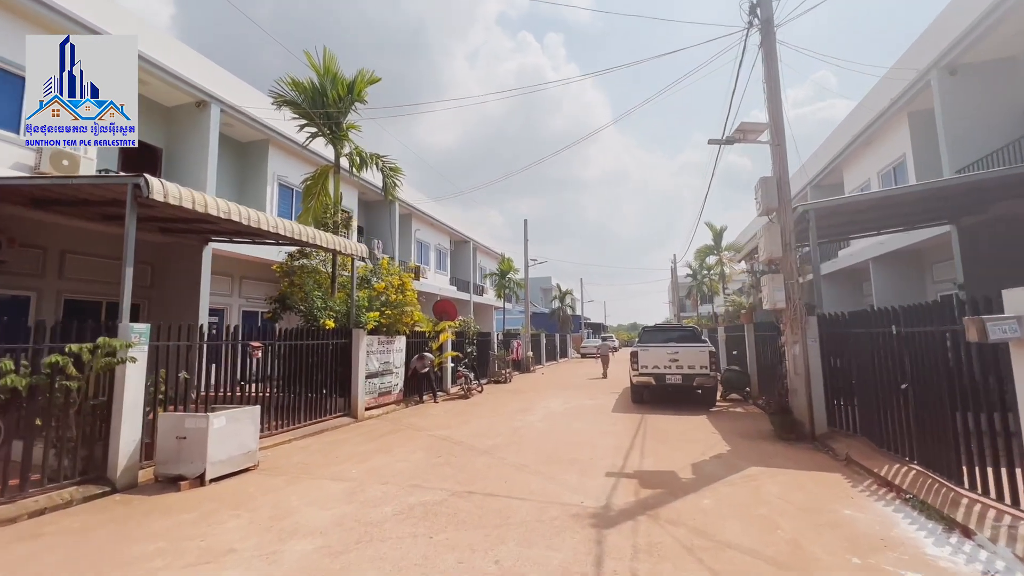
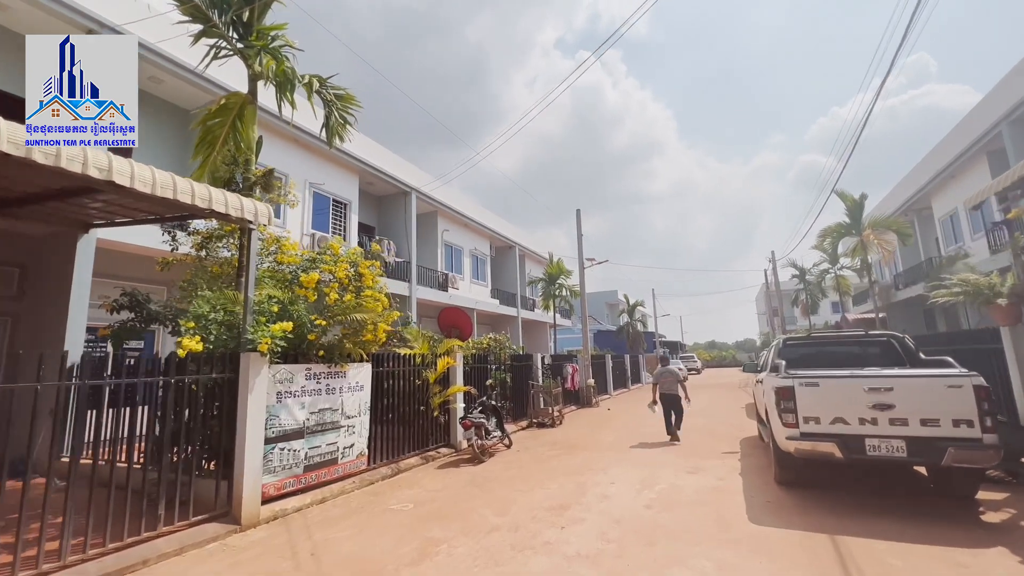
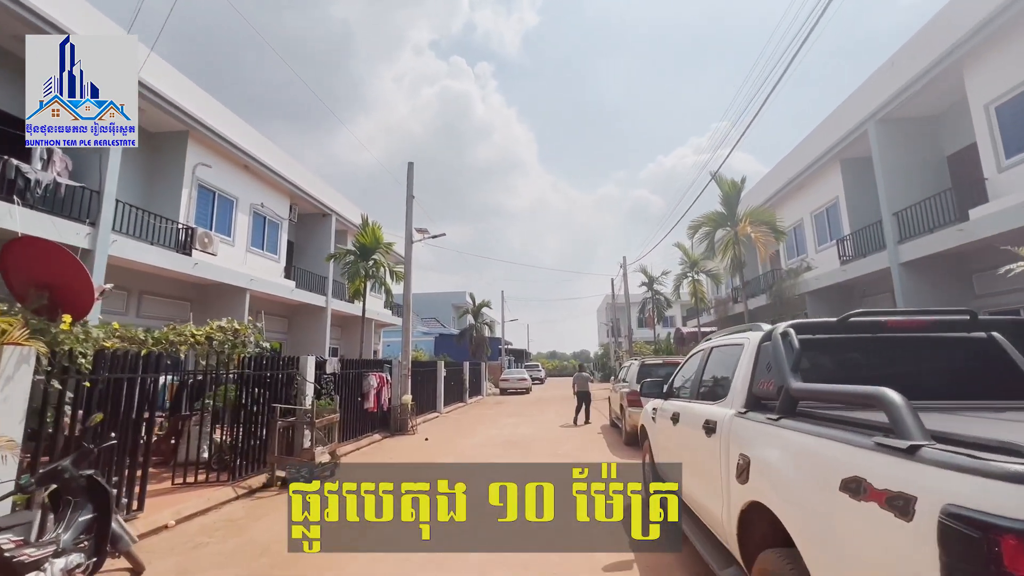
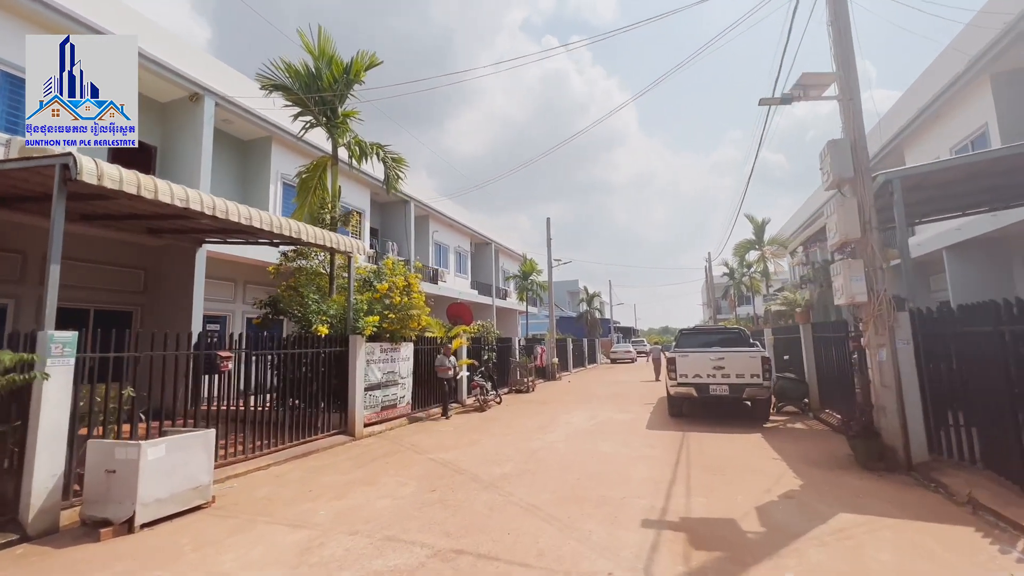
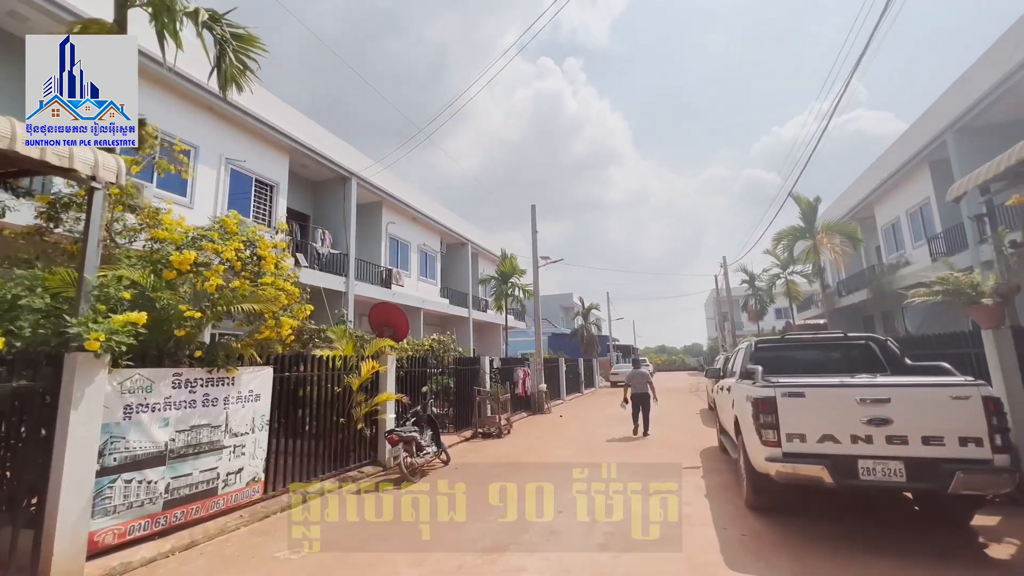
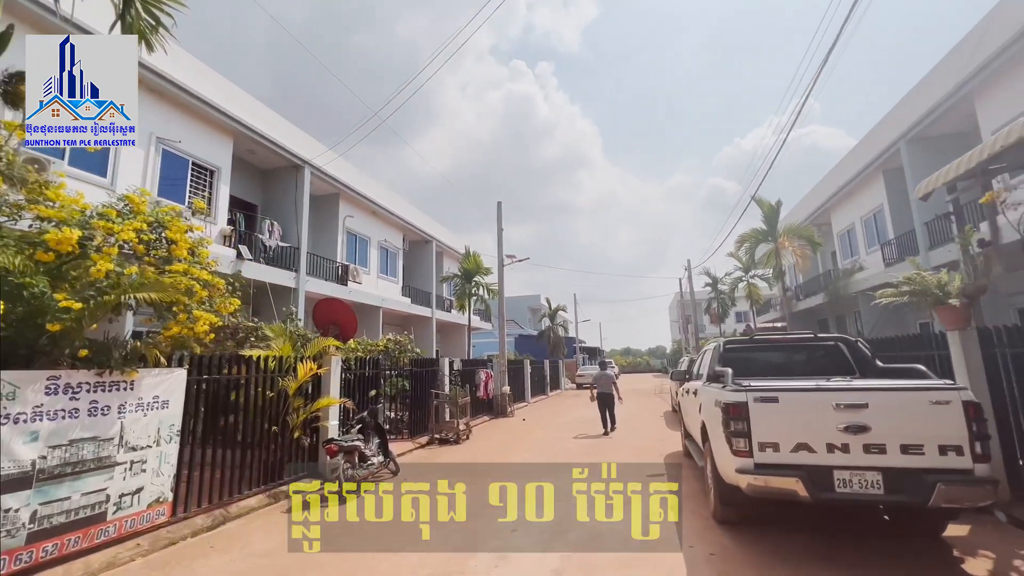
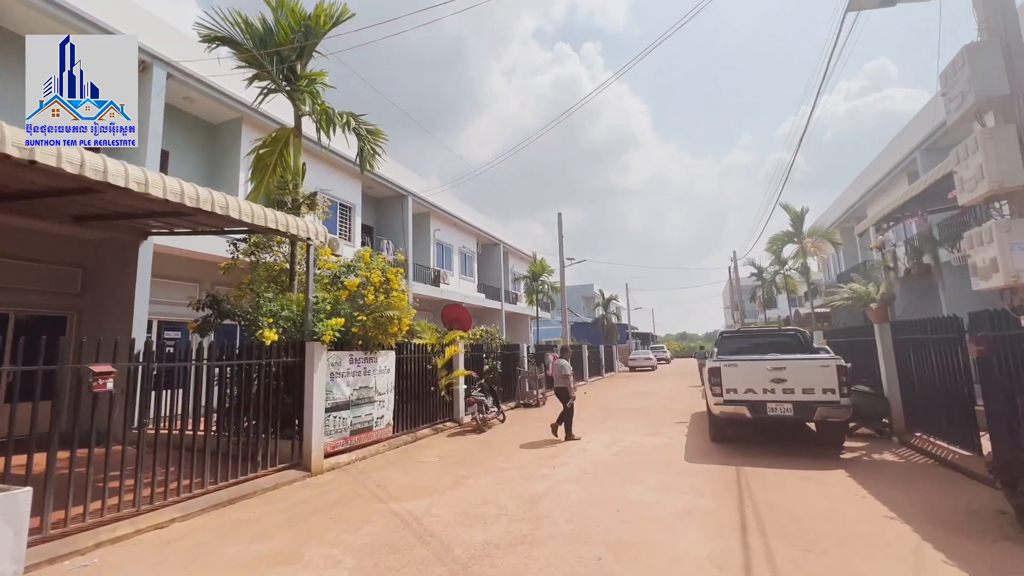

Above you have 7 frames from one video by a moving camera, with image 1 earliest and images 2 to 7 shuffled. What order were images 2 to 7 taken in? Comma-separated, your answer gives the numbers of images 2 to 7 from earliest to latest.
4, 7, 2, 5, 6, 3
